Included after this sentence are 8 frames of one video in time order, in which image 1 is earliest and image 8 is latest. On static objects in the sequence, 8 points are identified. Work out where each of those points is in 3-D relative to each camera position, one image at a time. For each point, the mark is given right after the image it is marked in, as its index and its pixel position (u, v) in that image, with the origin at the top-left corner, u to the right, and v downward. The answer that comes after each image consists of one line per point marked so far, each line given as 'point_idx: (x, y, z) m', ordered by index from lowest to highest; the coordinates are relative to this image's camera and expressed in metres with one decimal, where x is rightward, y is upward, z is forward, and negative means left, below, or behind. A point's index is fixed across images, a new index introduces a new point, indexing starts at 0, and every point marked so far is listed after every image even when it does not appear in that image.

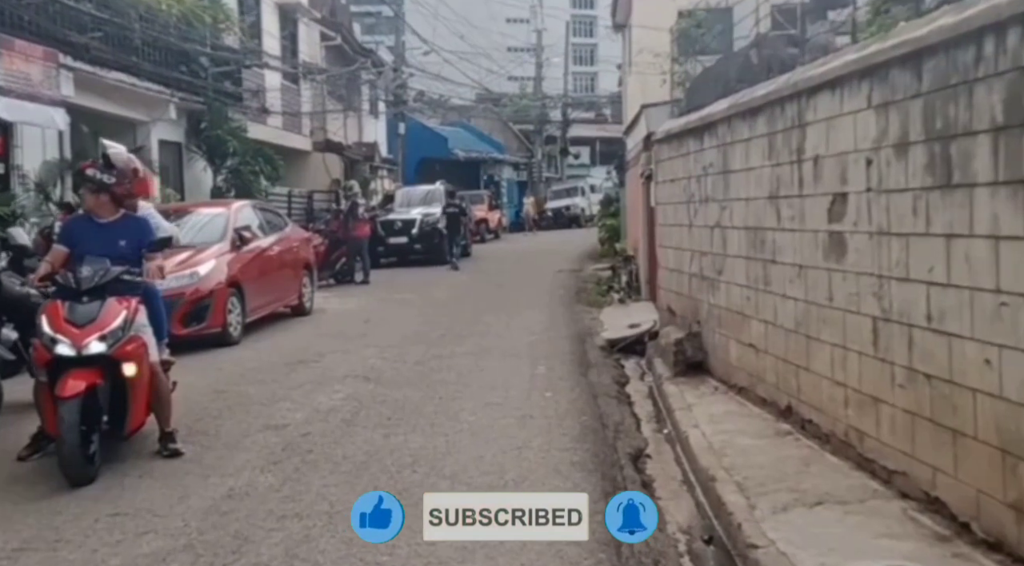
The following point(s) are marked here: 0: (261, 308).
0: (-2.9, -0.3, +14.1) m
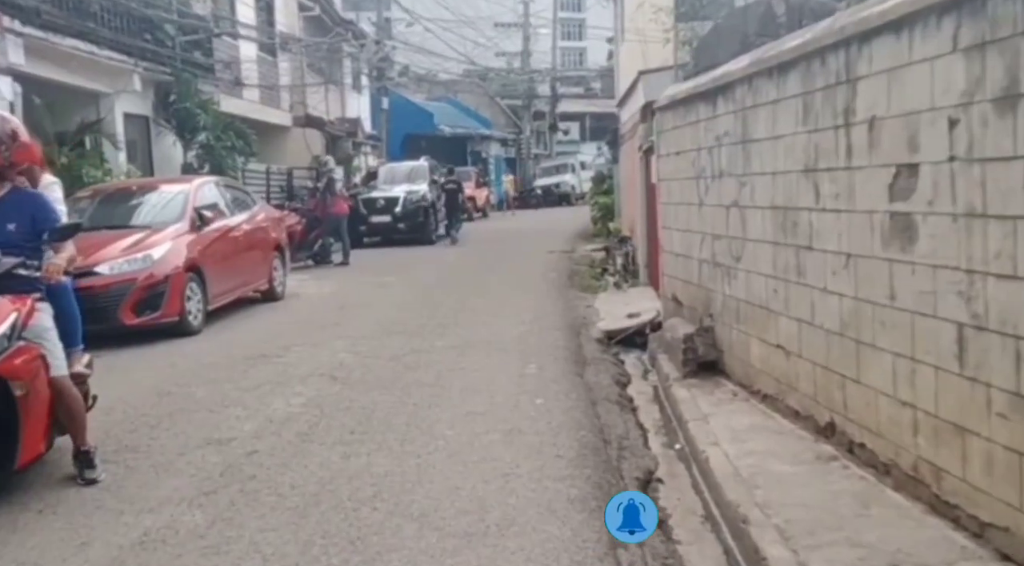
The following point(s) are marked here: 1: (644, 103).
0: (-3.1, -0.1, +12.8) m
1: (+1.7, +2.2, +15.1) m
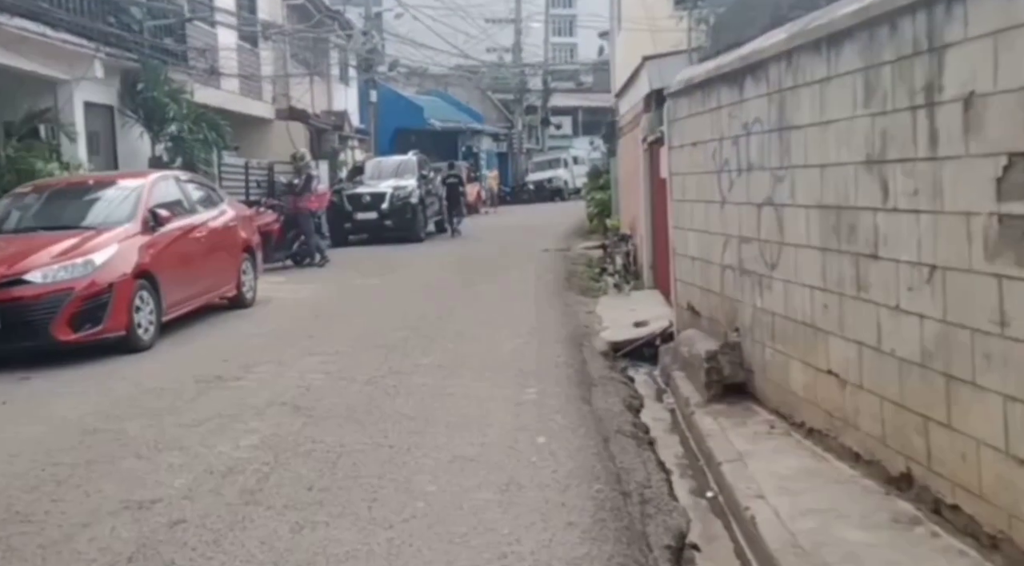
0: (-3.1, -0.2, +11.4) m
1: (+1.6, +2.2, +13.8) m
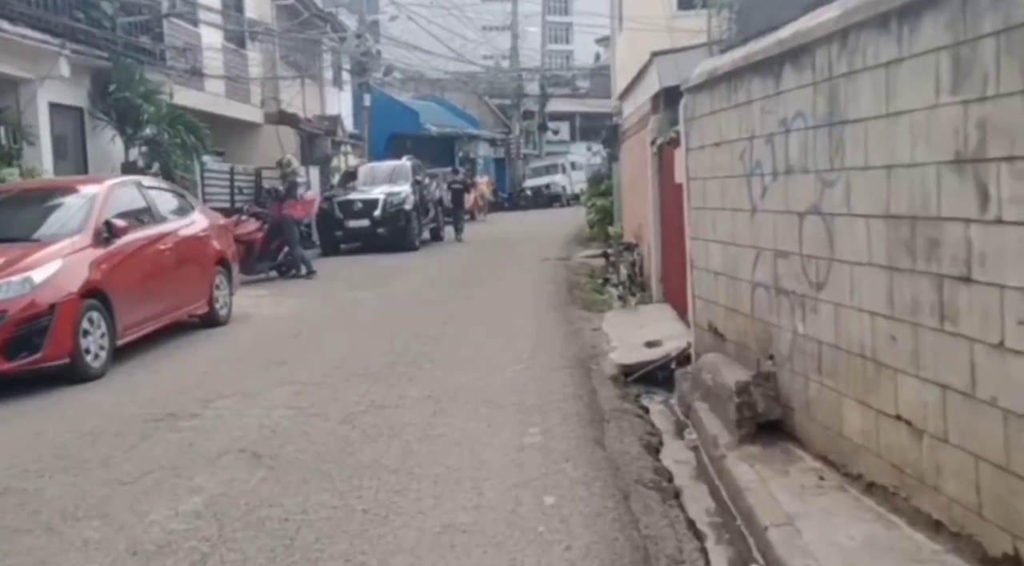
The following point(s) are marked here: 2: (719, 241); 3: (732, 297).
0: (-3.1, -0.3, +10.3) m
1: (+1.6, +2.0, +12.6) m
2: (+1.5, +0.3, +8.6) m
3: (+1.5, -0.1, +8.3) m
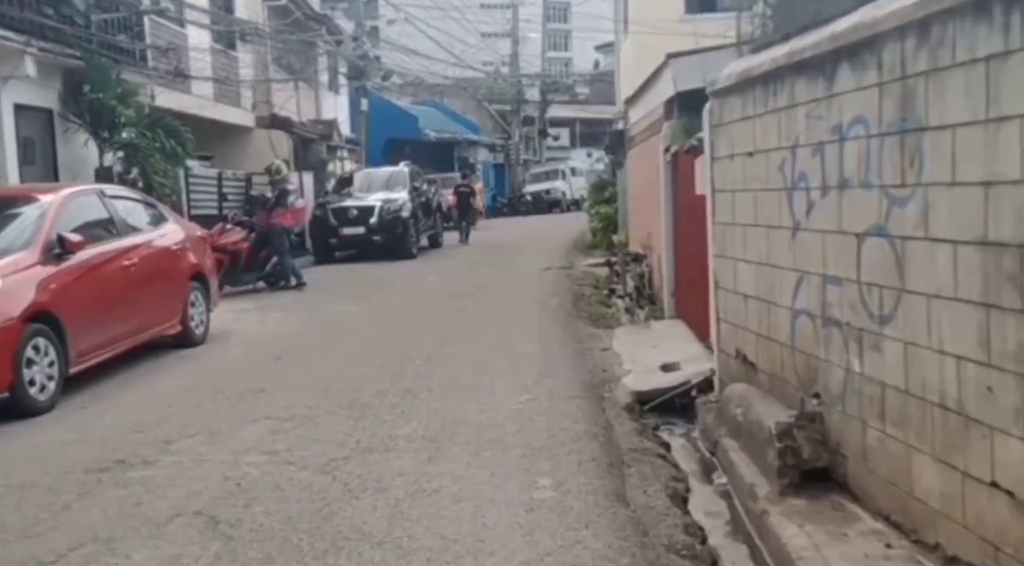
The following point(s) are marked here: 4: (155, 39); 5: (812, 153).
0: (-3.1, -0.5, +9.3) m
1: (+1.6, +1.9, +11.6) m
2: (+1.5, +0.2, +7.6) m
3: (+1.5, -0.2, +7.3) m
4: (-5.9, +4.1, +20.0) m
5: (+1.6, +0.7, +6.3) m
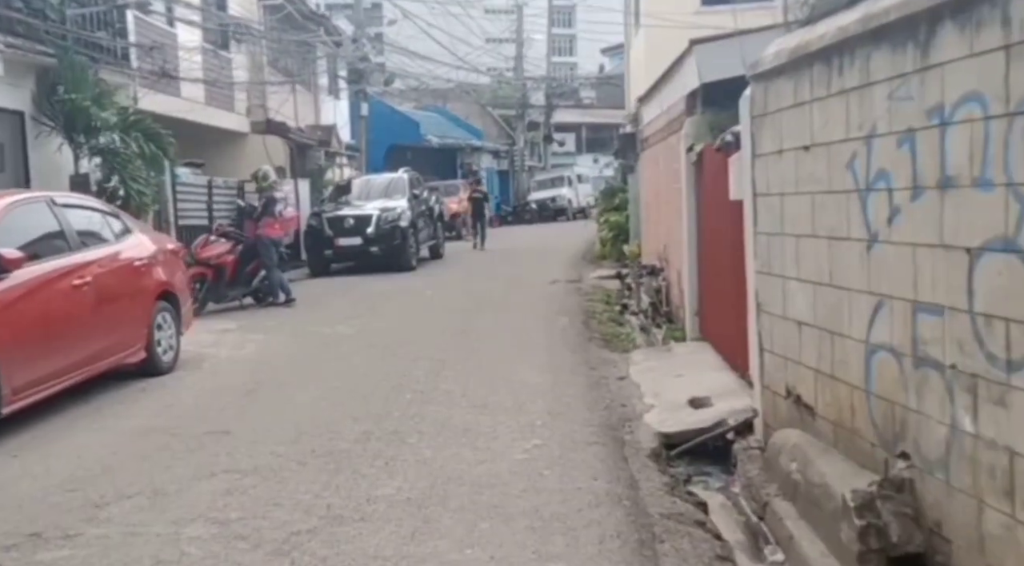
0: (-3.1, -0.7, +8.0) m
1: (+1.6, +1.7, +10.3) m
2: (+1.5, 0.0, +6.3) m
3: (+1.6, -0.4, +6.0) m
4: (-5.8, +3.8, +18.7) m
5: (+1.6, +0.6, +5.0) m
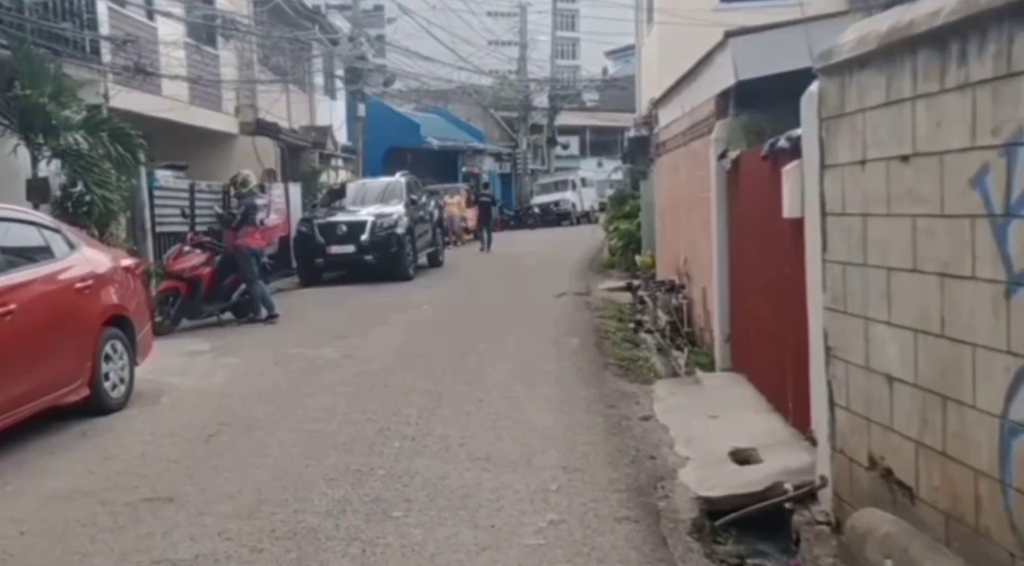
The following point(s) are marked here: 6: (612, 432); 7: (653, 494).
0: (-3.0, -0.8, +6.6) m
1: (+1.7, +1.5, +8.9) m
2: (+1.6, -0.2, +4.9) m
3: (+1.6, -0.6, +4.5) m
4: (-5.7, +3.7, +17.3) m
5: (+1.6, +0.4, +3.6) m
6: (+0.7, -1.0, +8.3) m
7: (+0.8, -1.2, +6.8) m
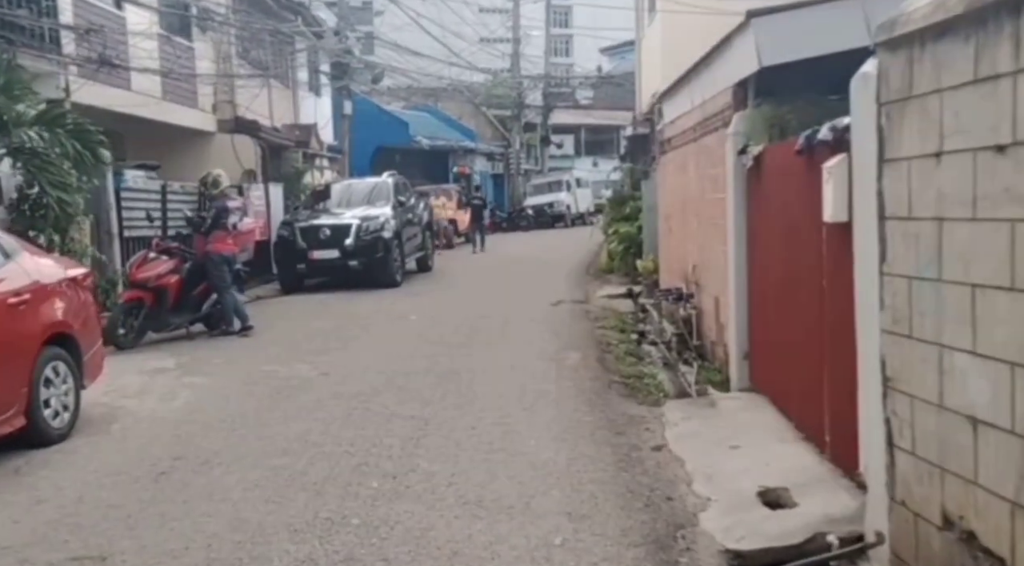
0: (-3.0, -0.9, +5.5) m
1: (+1.7, +1.5, +7.9) m
2: (+1.6, -0.2, +3.9) m
3: (+1.6, -0.6, +3.5) m
4: (-5.8, +3.6, +16.3) m
5: (+1.6, +0.3, +2.6) m
6: (+0.7, -1.1, +7.3) m
7: (+0.8, -1.3, +5.8) m
